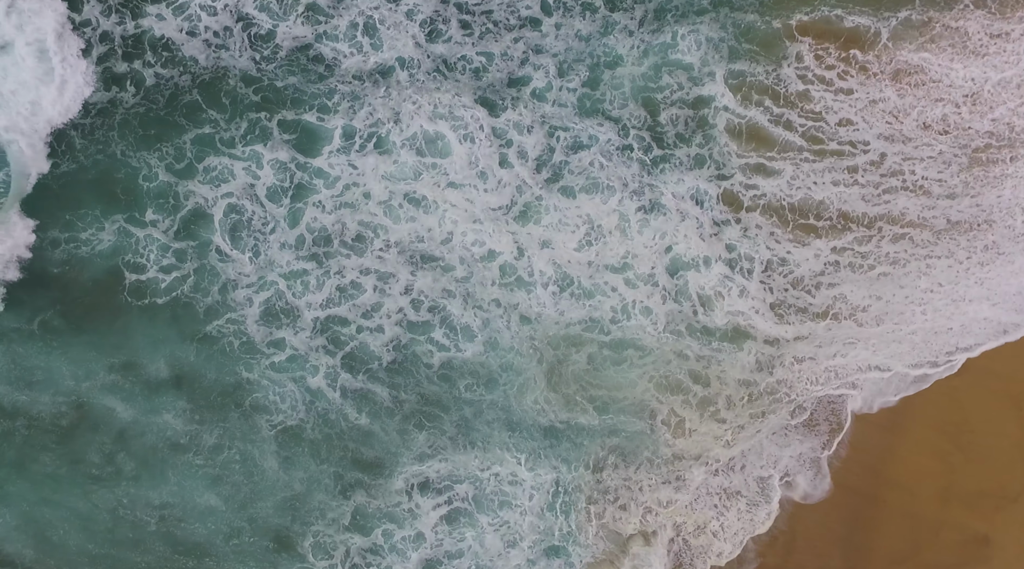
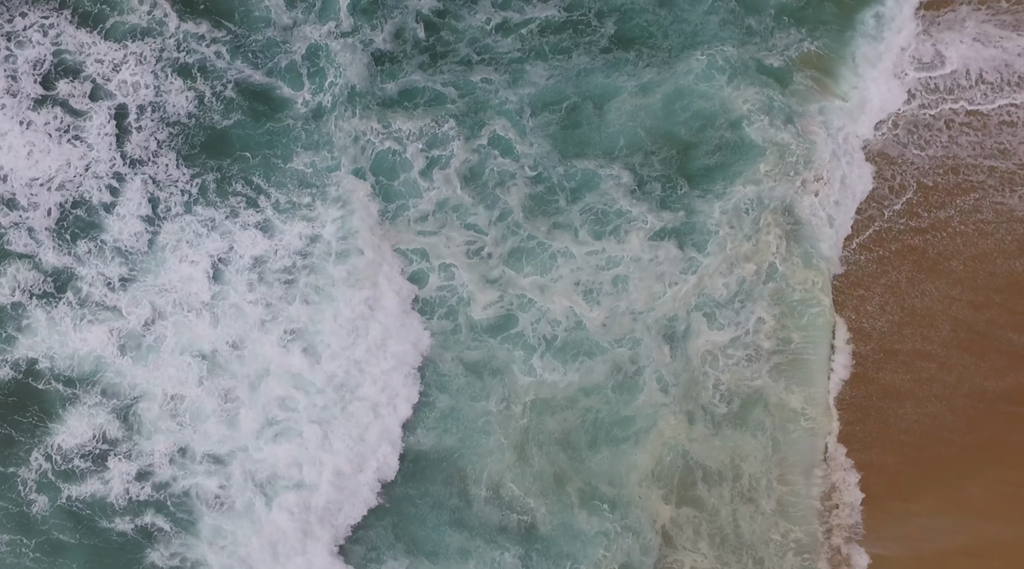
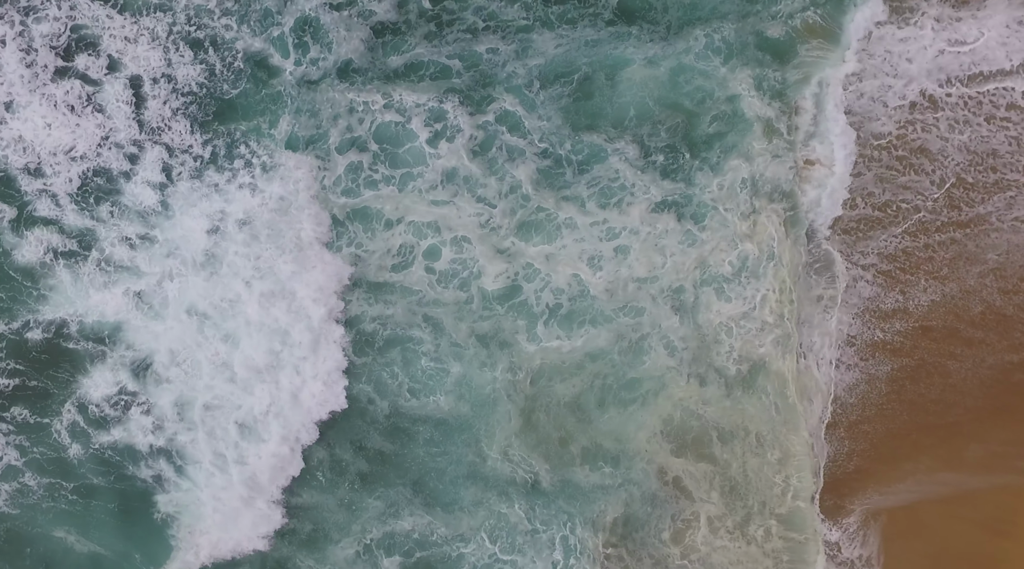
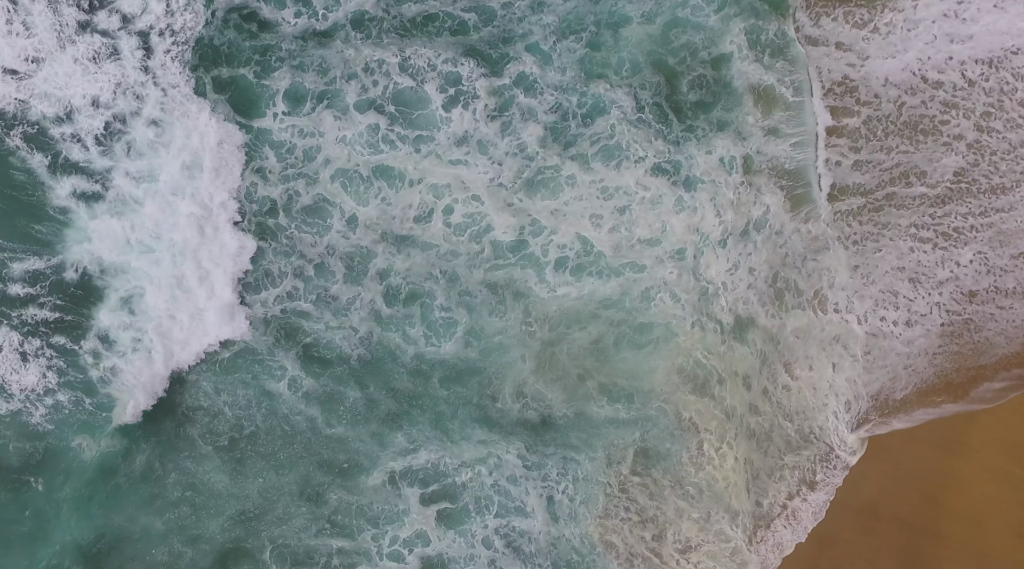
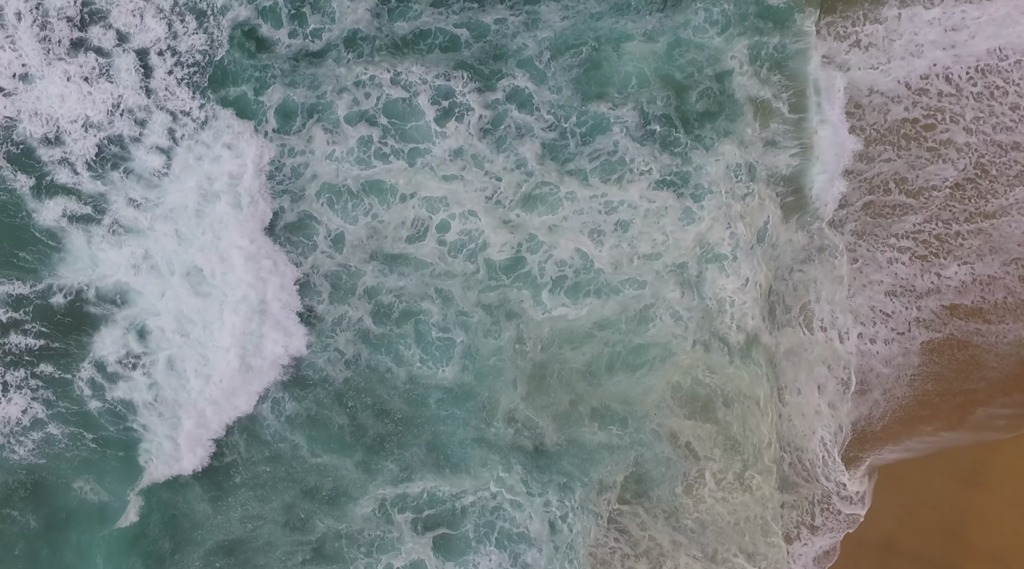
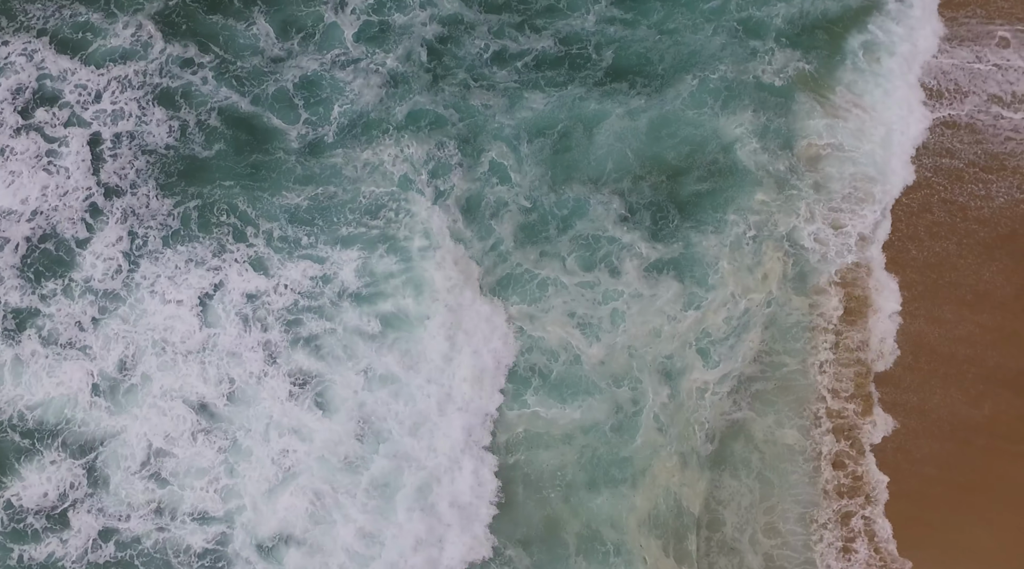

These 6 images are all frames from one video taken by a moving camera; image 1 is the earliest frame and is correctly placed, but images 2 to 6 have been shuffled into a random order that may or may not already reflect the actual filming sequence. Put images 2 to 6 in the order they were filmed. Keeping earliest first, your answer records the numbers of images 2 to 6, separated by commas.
4, 5, 3, 2, 6
